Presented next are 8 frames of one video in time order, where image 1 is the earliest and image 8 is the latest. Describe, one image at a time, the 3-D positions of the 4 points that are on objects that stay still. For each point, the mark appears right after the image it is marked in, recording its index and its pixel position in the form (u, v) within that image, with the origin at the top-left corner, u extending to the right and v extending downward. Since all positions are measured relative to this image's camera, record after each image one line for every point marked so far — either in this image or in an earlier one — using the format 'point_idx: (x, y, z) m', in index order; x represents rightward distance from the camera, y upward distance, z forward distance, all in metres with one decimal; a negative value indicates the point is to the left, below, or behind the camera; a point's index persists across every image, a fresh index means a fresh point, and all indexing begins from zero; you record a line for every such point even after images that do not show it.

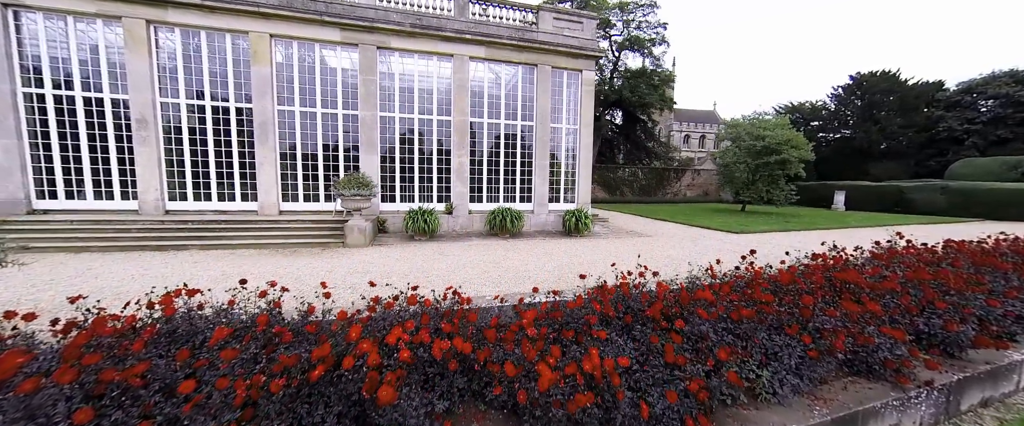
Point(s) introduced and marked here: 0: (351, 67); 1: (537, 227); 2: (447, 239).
0: (-4.9, +4.5, +9.7) m
1: (+0.9, -0.5, +11.5) m
2: (-2.0, -0.8, +9.6) m
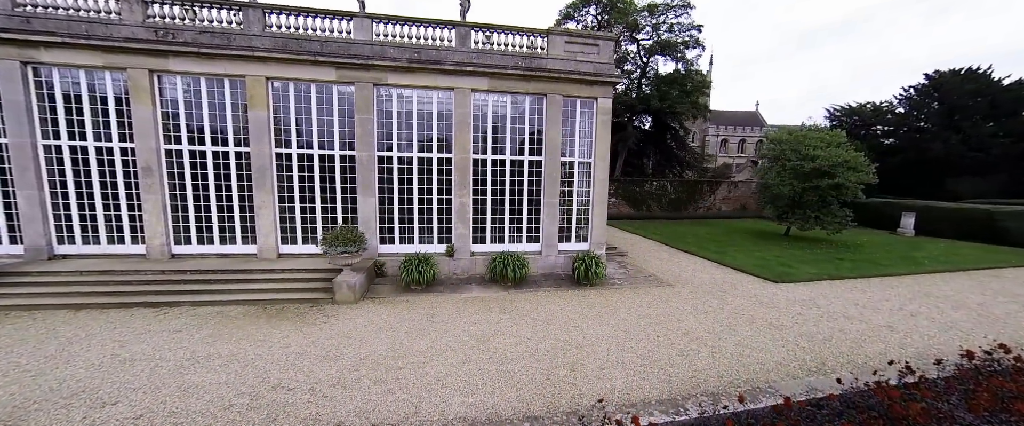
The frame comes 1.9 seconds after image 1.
0: (-4.8, +3.1, +9.3) m
1: (+1.1, -1.8, +10.6) m
2: (-2.0, -2.1, +9.0) m
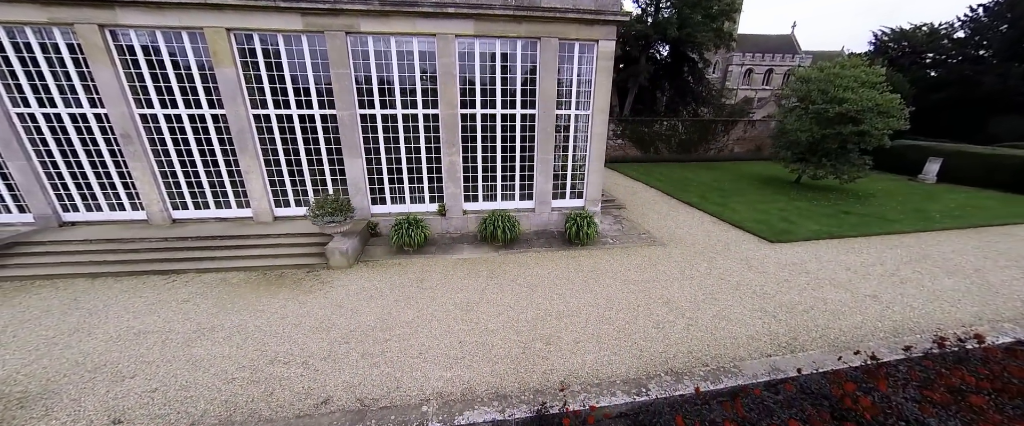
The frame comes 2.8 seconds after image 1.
0: (-5.1, +4.1, +8.5) m
1: (+0.9, -0.5, +10.6) m
2: (-2.2, -1.1, +9.2) m
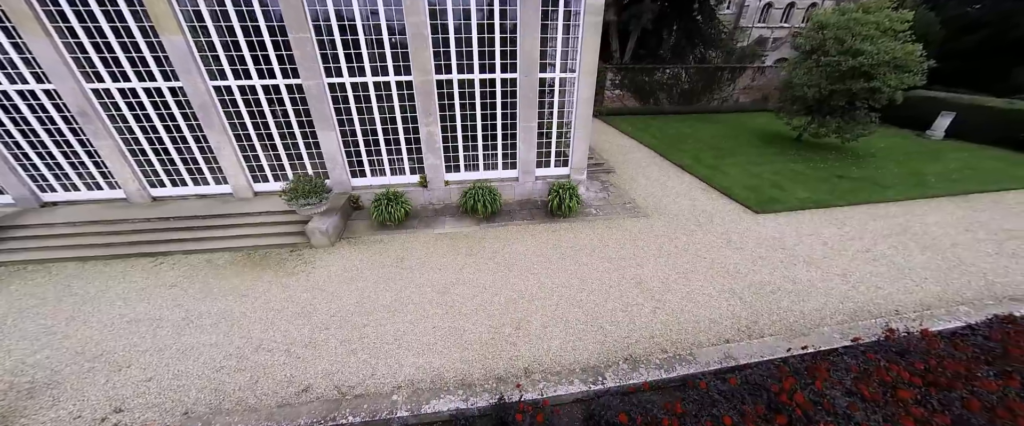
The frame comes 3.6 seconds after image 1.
0: (-5.7, +4.6, +7.7) m
1: (+0.4, +0.5, +10.5) m
2: (-2.7, -0.3, +9.3) m
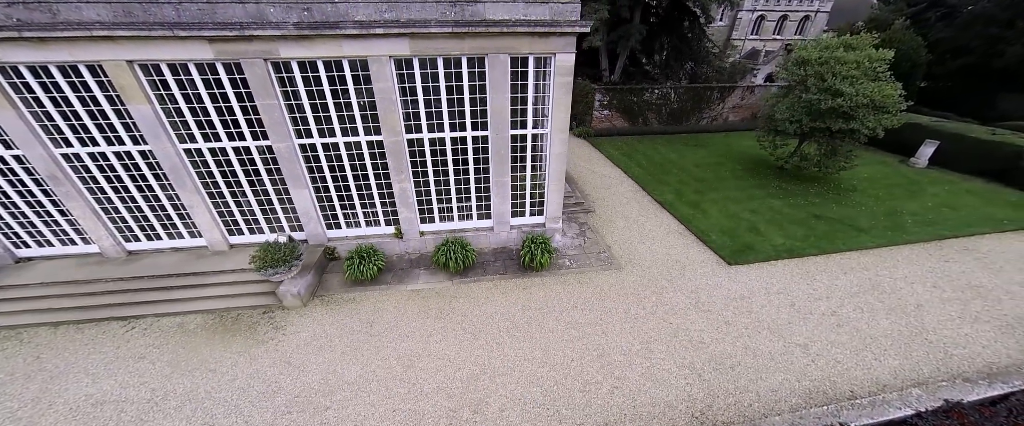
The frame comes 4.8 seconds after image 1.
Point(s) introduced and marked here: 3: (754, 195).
0: (-6.5, +3.0, +7.7) m
1: (-0.4, -1.0, +10.6) m
2: (-3.5, -1.9, +9.3) m
3: (+10.4, +0.8, +13.7) m
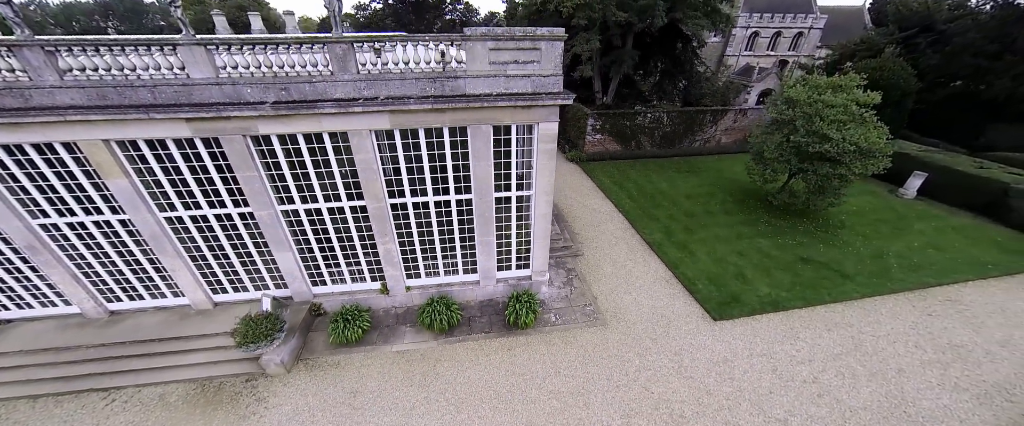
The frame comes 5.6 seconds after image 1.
0: (-6.9, +1.3, +7.6) m
1: (-0.9, -2.7, +10.5) m
2: (-4.0, -3.6, +9.3) m
3: (+9.9, -0.9, +13.7) m
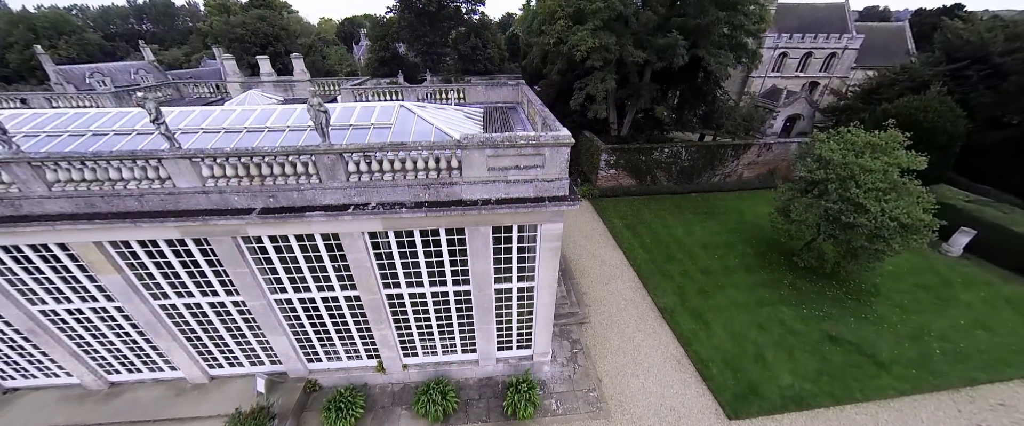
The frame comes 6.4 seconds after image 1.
0: (-7.0, -1.0, +7.4) m
1: (-0.8, -5.1, +10.1) m
2: (-4.0, -5.9, +9.0) m
3: (+10.1, -3.5, +12.8) m
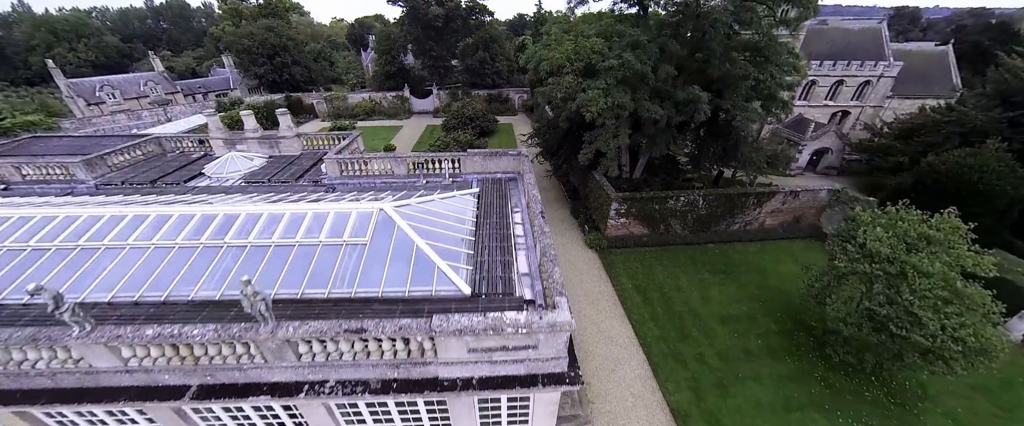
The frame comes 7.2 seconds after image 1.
0: (-7.2, -4.0, +6.4) m
1: (-1.1, -8.2, +8.9) m
2: (-4.3, -9.0, +7.9) m
3: (+10.0, -6.7, +11.3) m
